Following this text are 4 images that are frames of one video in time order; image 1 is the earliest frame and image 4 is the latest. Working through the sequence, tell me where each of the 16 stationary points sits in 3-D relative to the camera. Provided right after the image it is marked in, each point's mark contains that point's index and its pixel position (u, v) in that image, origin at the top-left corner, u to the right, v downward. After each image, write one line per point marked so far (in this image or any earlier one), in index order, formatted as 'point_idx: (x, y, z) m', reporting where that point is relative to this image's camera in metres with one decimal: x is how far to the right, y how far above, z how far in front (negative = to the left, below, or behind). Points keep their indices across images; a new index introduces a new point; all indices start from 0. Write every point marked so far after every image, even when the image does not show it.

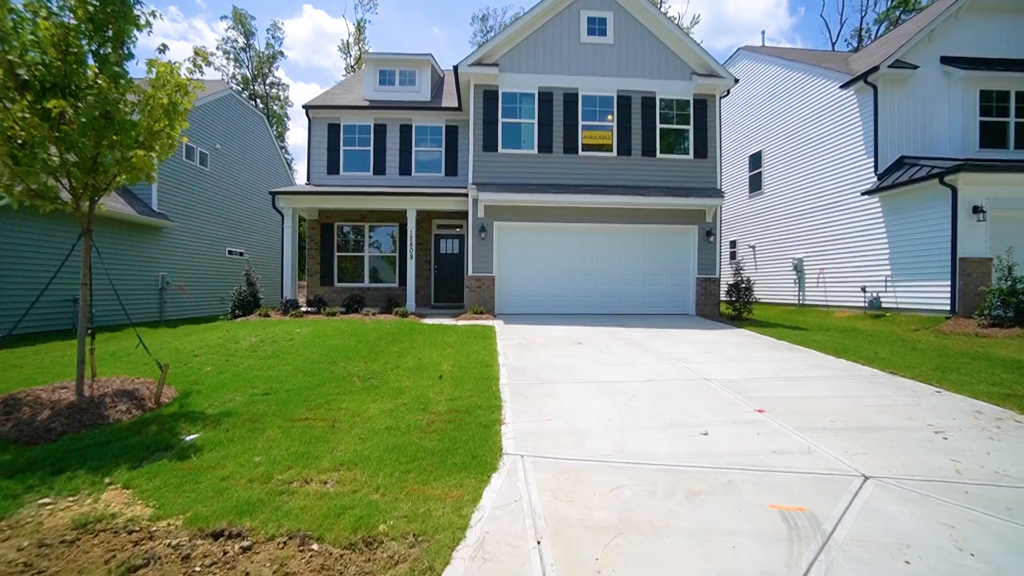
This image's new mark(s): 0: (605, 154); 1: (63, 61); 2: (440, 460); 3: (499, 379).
0: (+2.3, +3.3, +14.9) m
1: (-3.8, +1.9, +5.2) m
2: (-0.6, -1.3, +4.6) m
3: (-0.2, -1.1, +7.4) m
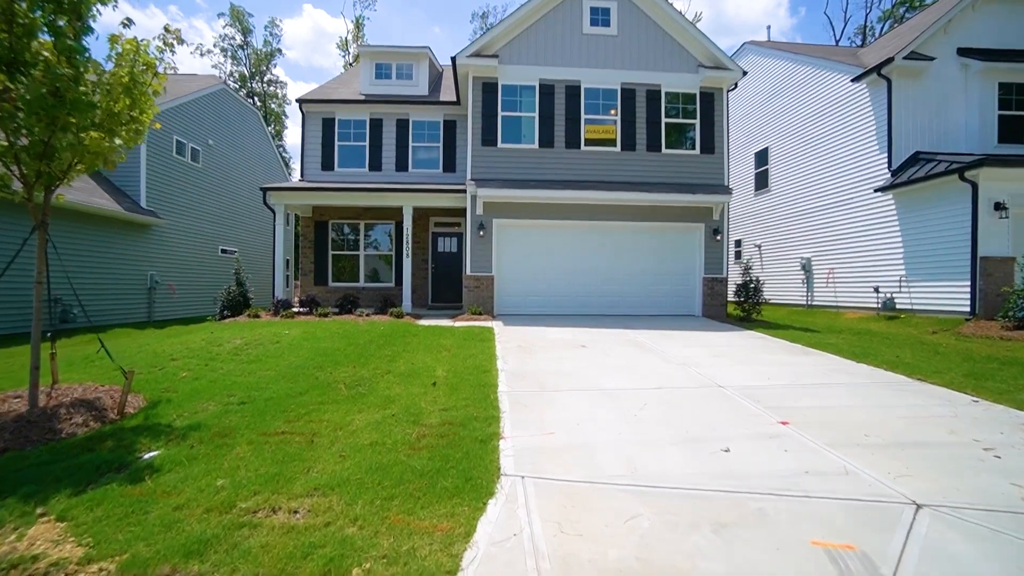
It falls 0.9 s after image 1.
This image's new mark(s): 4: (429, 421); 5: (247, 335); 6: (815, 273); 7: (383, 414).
0: (+2.3, +3.3, +14.3) m
1: (-3.8, +1.9, +4.6) m
2: (-0.6, -1.3, +4.0) m
3: (-0.2, -1.1, +6.9) m
4: (-0.7, -1.2, +5.4) m
5: (-4.4, -0.8, +10.1) m
6: (+8.9, +0.4, +17.7) m
7: (-1.2, -1.2, +5.6) m
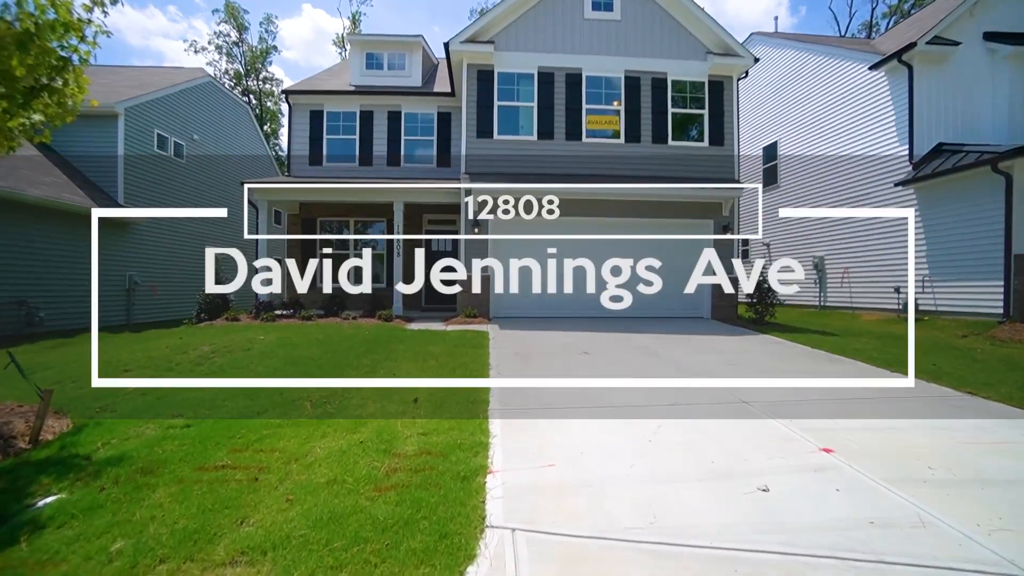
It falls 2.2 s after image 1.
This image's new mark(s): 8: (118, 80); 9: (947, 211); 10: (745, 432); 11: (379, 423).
0: (+2.2, +3.3, +13.4) m
1: (-3.9, +1.9, +3.7) m
2: (-0.6, -1.3, +3.1) m
3: (-0.2, -1.1, +6.0) m
4: (-0.8, -1.2, +4.5) m
5: (-4.5, -0.8, +9.2) m
6: (+8.8, +0.4, +16.8) m
7: (-1.3, -1.2, +4.7) m
8: (-11.9, +6.3, +18.4) m
9: (+9.2, +1.6, +12.8) m
10: (+2.0, -1.2, +5.1) m
11: (-1.1, -1.2, +5.2) m
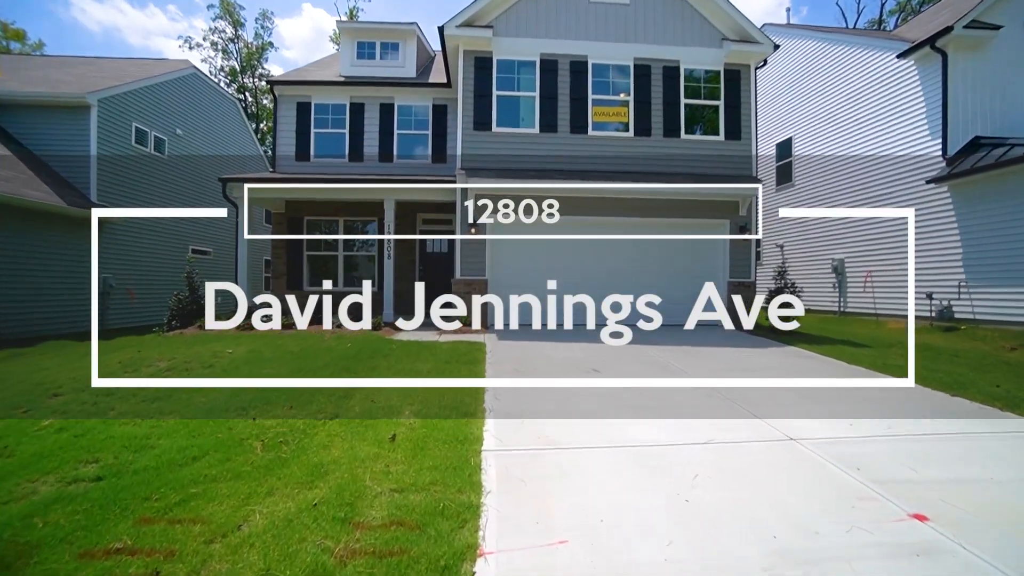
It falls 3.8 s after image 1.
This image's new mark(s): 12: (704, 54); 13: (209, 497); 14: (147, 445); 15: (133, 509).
0: (+2.2, +3.2, +12.4) m
1: (-3.9, +1.8, +2.6) m
2: (-0.6, -1.4, +2.0) m
3: (-0.2, -1.2, +4.9) m
4: (-0.8, -1.3, +3.4) m
5: (-4.5, -0.9, +8.1) m
6: (+8.8, +0.3, +15.7) m
7: (-1.3, -1.3, +3.6) m
8: (-11.9, +6.2, +17.3) m
9: (+9.2, +1.5, +11.7) m
10: (+2.0, -1.3, +4.1) m
11: (-1.2, -1.3, +4.1) m
12: (+4.0, +4.9, +12.6) m
13: (-1.9, -1.3, +3.7) m
14: (-2.8, -1.2, +4.6) m
15: (-2.2, -1.3, +3.5) m
